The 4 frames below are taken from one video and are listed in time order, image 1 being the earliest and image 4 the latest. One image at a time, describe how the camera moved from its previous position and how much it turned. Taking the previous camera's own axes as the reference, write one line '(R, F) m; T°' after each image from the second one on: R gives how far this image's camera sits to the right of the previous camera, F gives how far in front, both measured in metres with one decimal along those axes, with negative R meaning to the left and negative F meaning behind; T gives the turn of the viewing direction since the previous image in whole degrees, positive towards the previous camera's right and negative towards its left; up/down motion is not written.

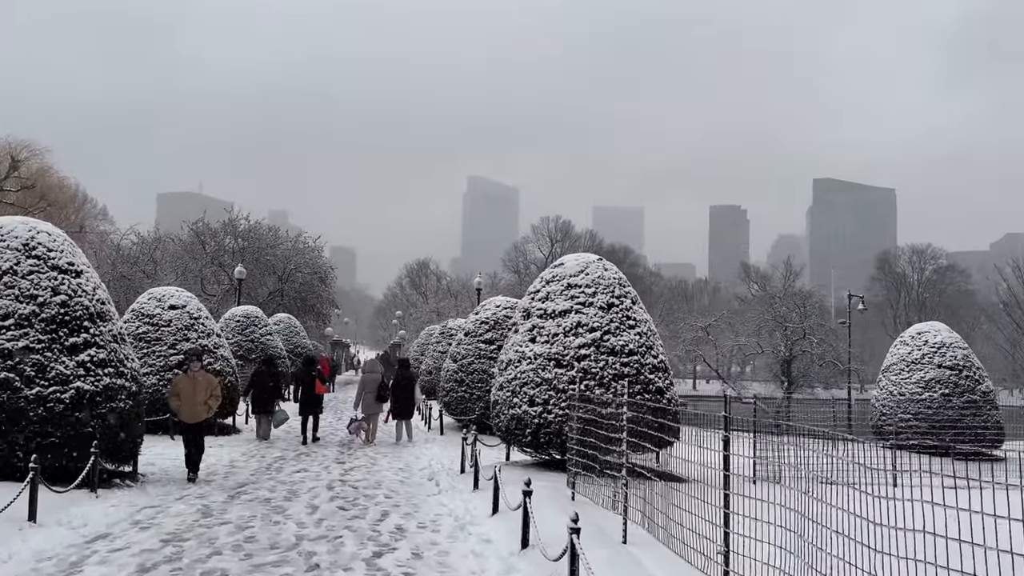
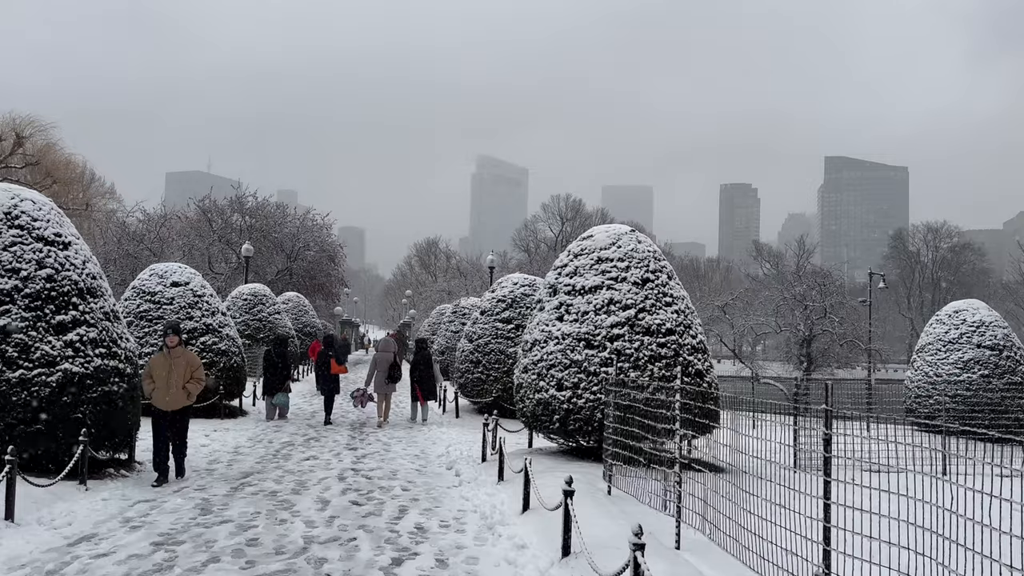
(-0.2, +0.7) m; -1°
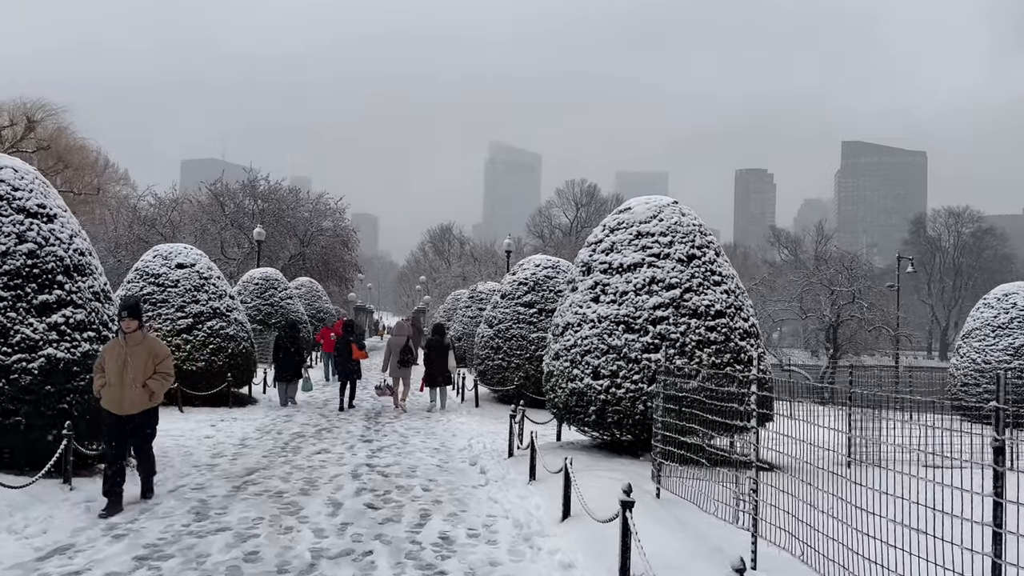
(-0.2, +0.8) m; -1°
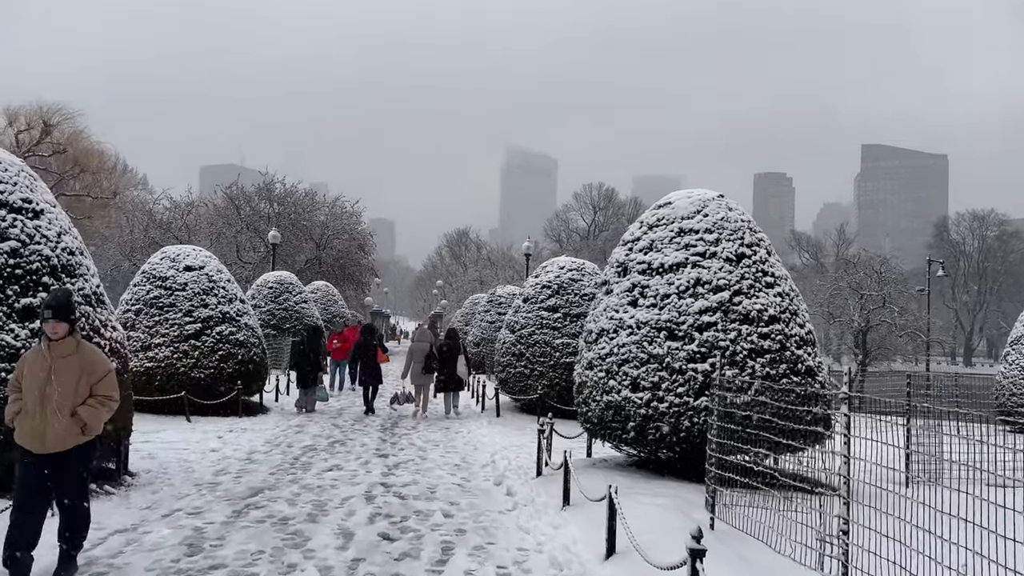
(-0.1, +0.7) m; -1°
